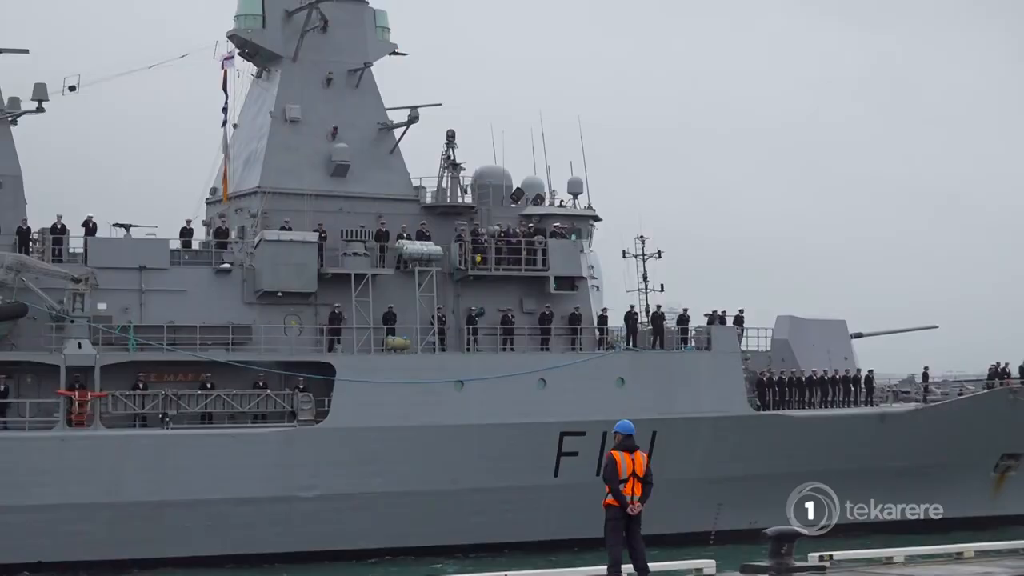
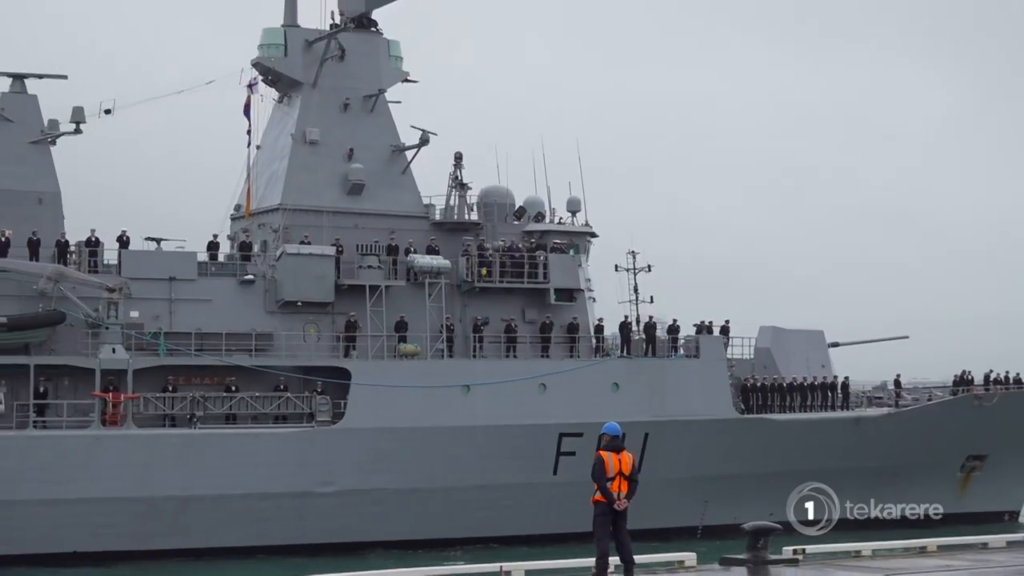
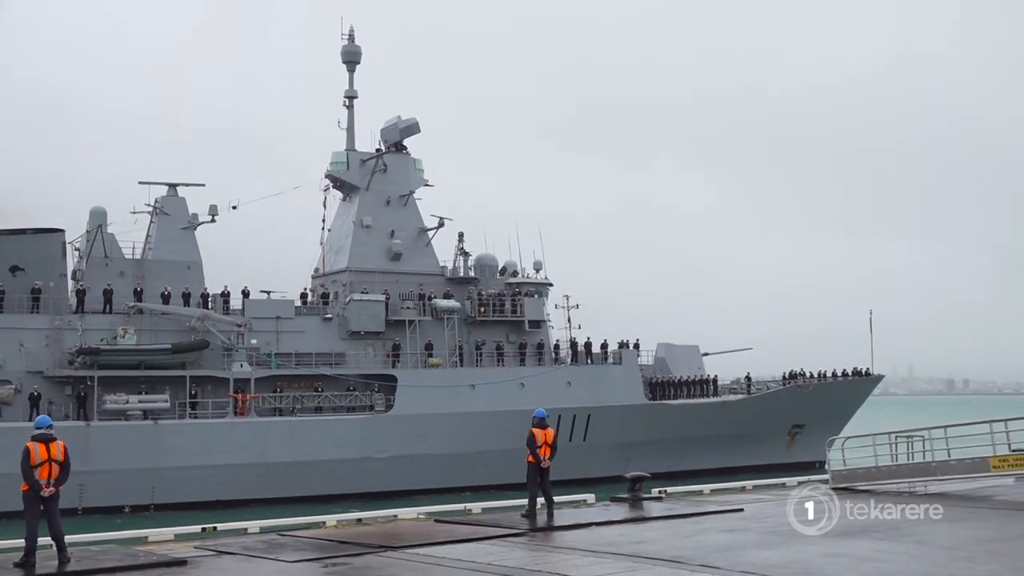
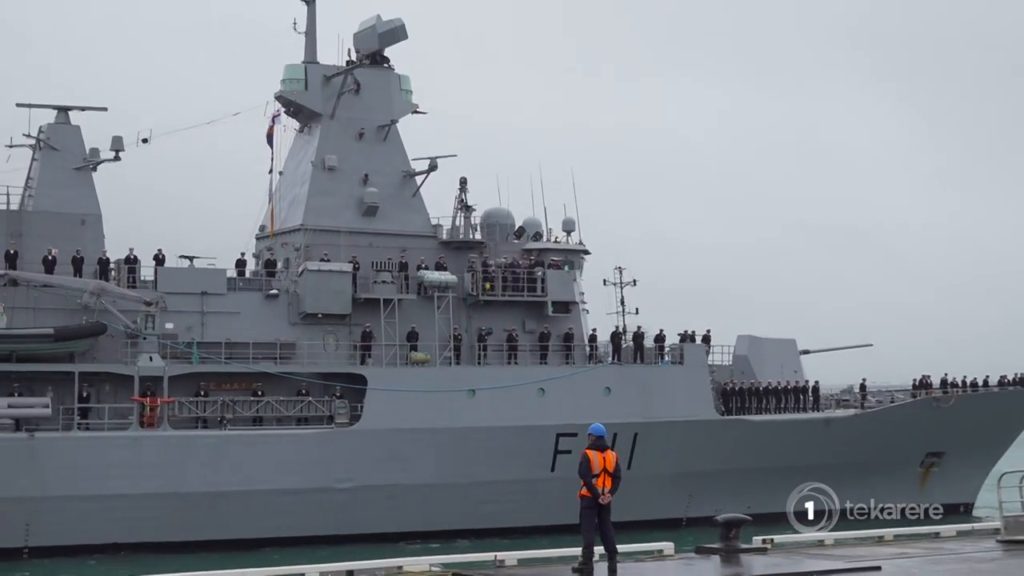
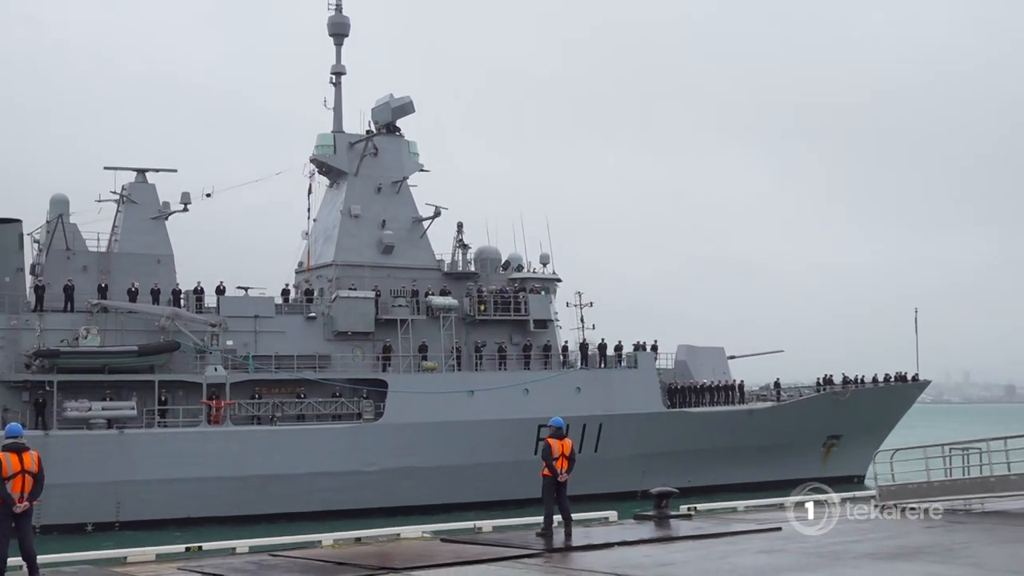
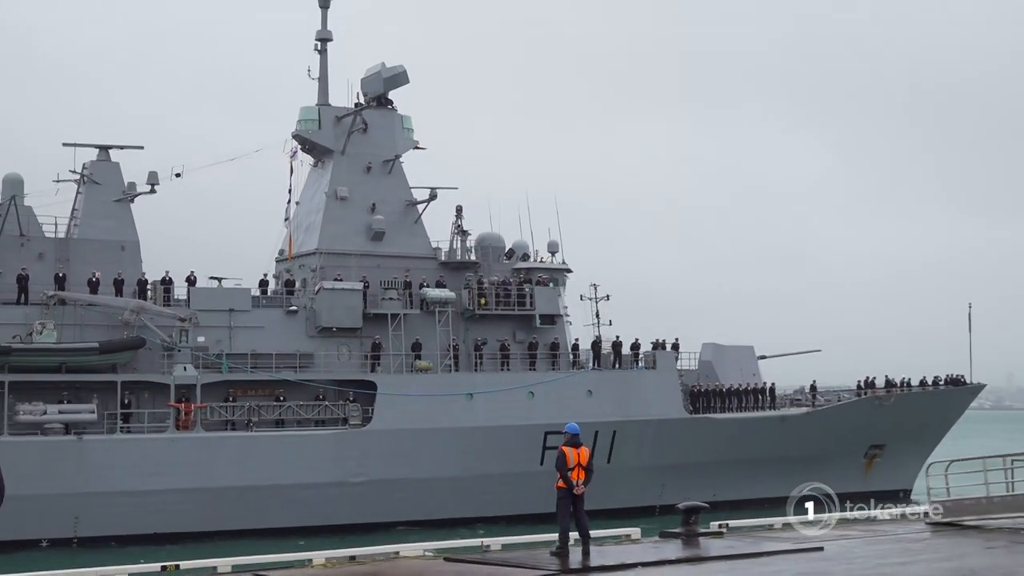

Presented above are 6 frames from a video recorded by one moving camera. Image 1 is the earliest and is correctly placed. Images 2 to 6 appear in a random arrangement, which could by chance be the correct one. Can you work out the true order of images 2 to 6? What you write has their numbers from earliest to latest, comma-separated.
2, 4, 6, 5, 3
